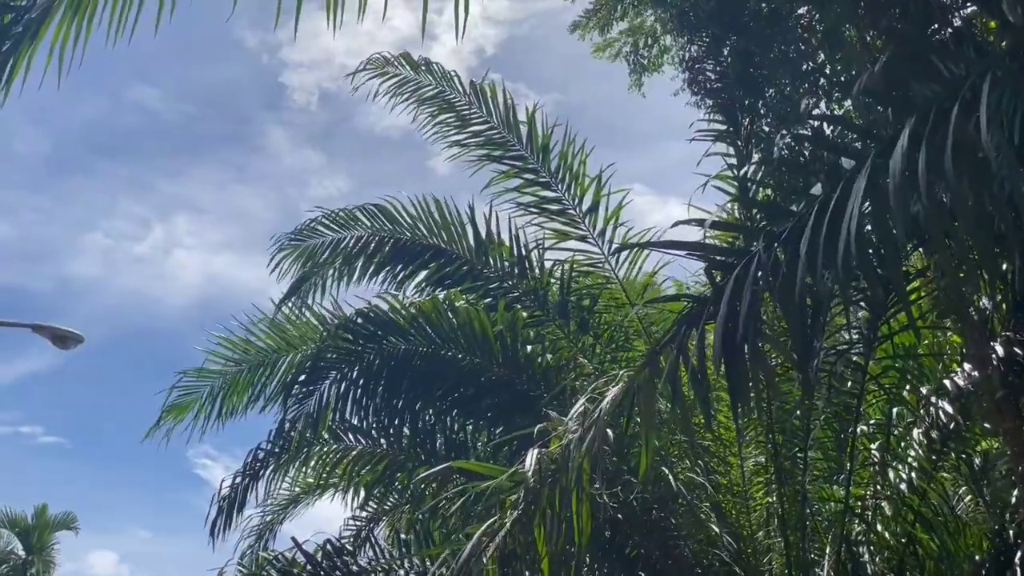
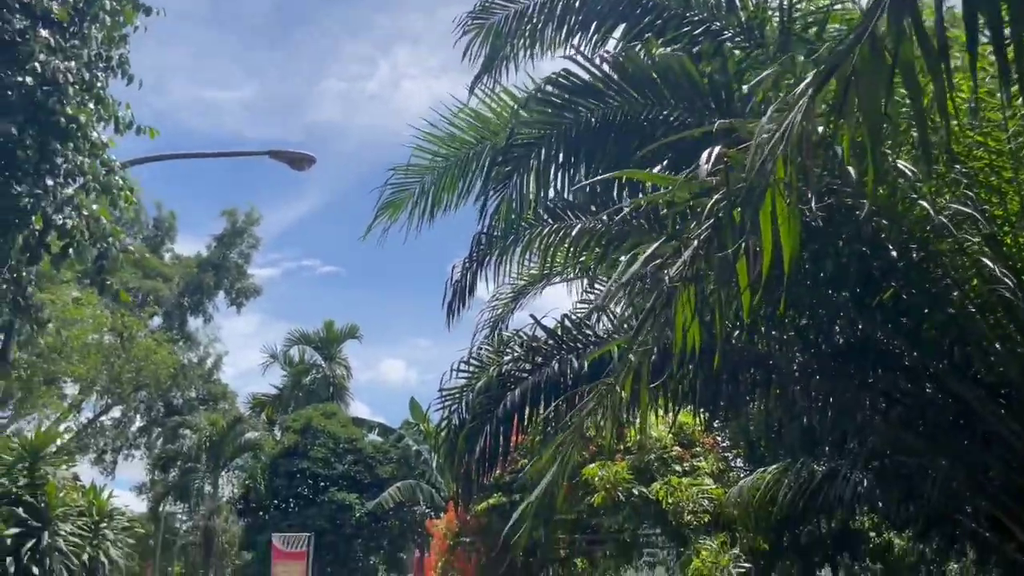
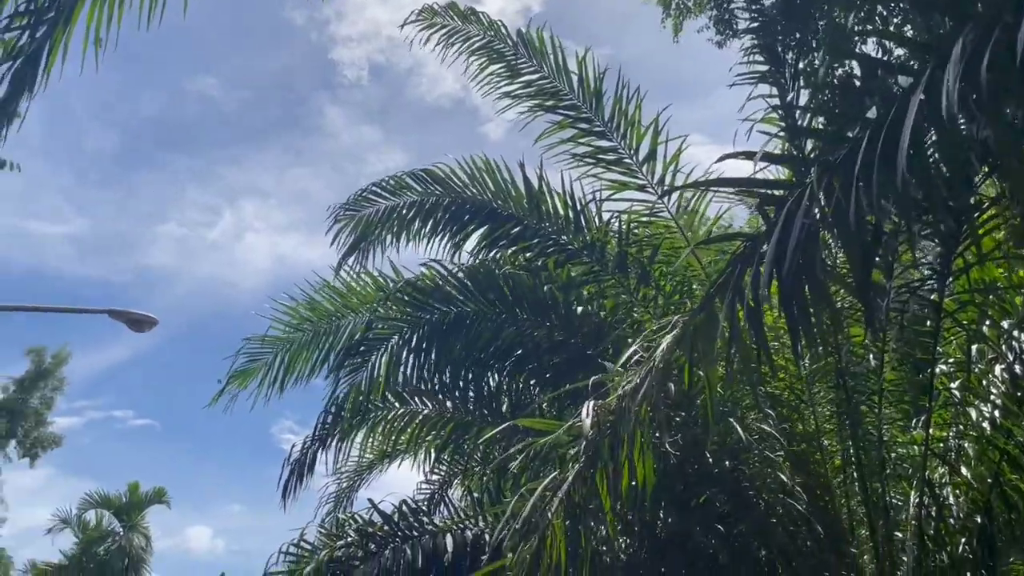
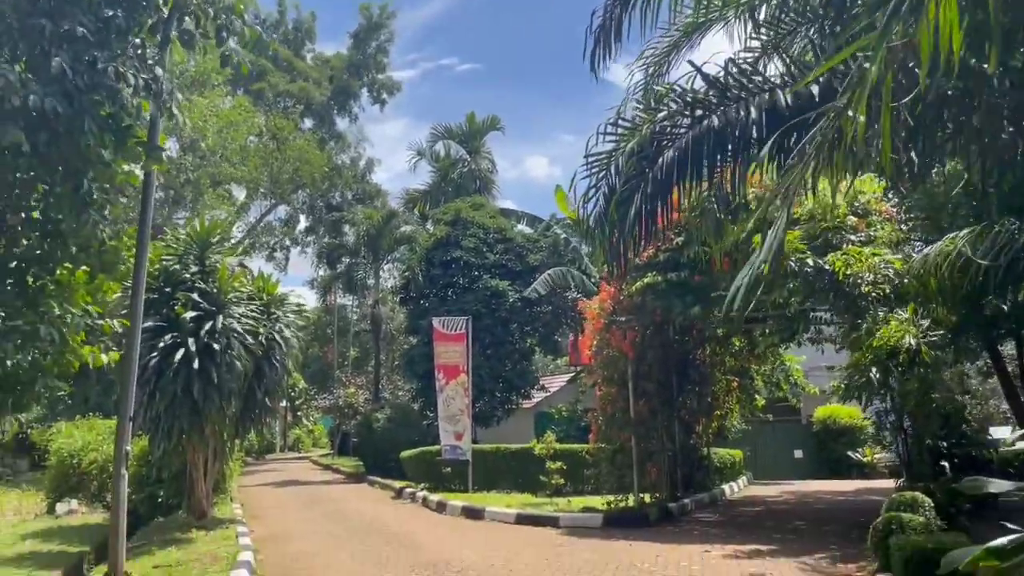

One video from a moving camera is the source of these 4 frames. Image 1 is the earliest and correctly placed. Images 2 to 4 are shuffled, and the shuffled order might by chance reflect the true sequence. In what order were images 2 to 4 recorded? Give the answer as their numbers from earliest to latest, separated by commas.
3, 2, 4
